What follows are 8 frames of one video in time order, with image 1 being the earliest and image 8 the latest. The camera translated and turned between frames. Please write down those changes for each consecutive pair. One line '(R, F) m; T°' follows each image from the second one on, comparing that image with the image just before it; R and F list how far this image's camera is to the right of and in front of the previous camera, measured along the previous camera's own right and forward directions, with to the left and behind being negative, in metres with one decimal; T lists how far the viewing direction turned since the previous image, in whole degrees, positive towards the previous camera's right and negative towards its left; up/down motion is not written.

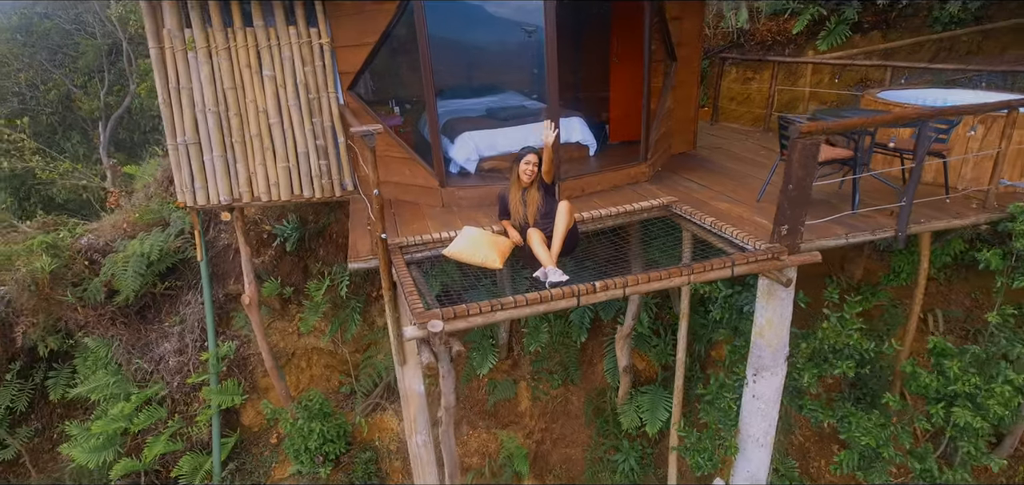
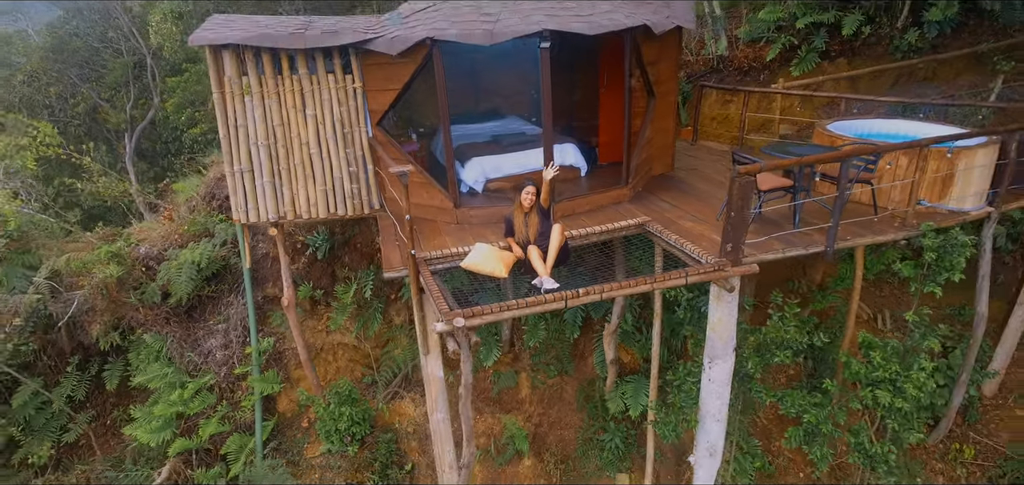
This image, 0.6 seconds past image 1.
(0.0, -0.8) m; 0°
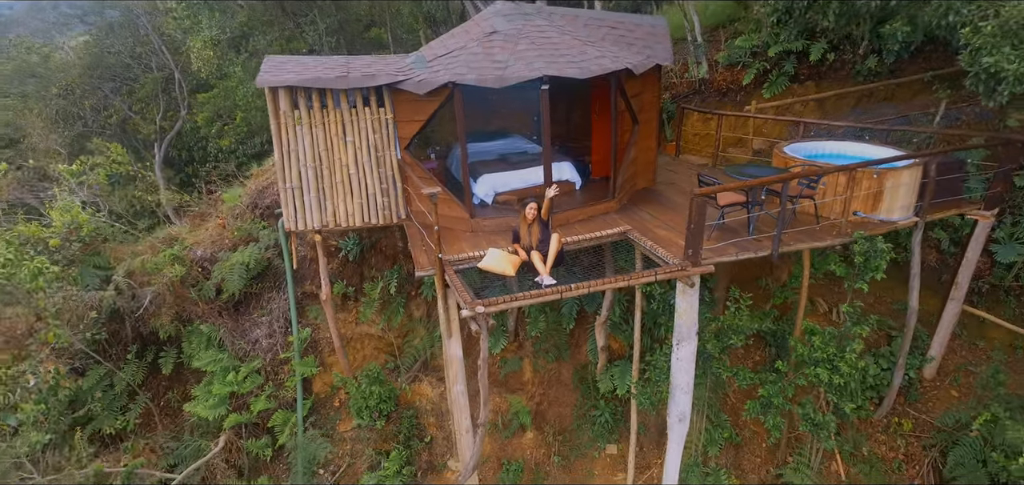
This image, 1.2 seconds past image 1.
(-0.1, -1.0) m; 0°
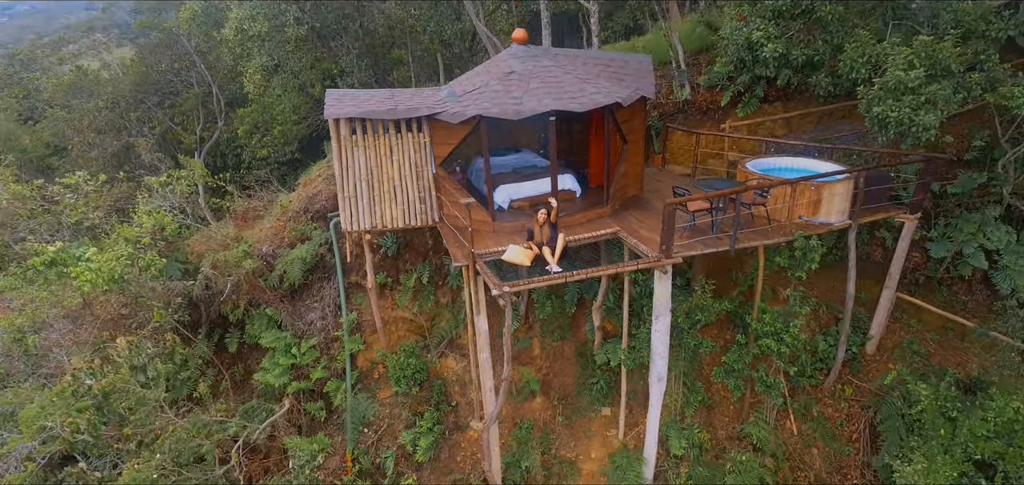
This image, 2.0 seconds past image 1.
(-0.2, -1.4) m; 0°
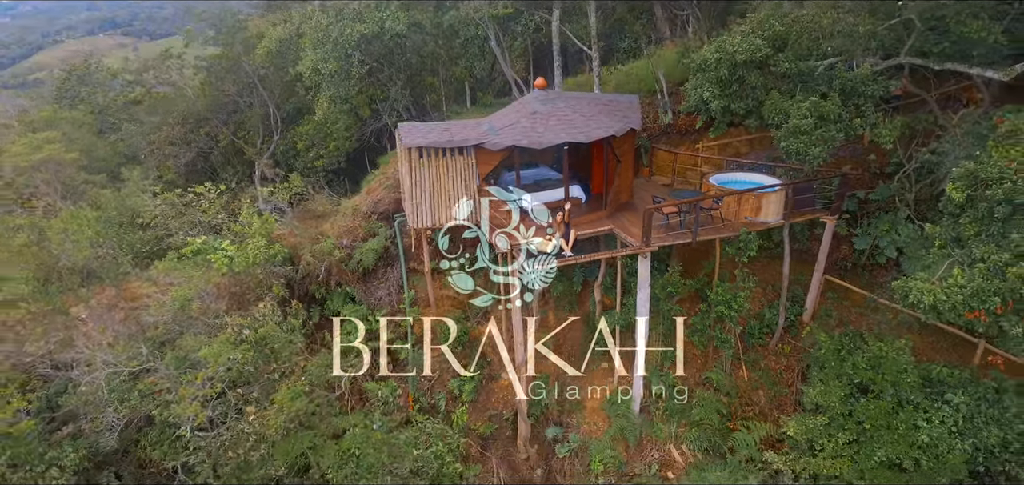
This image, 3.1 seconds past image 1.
(-0.4, -2.6) m; 0°
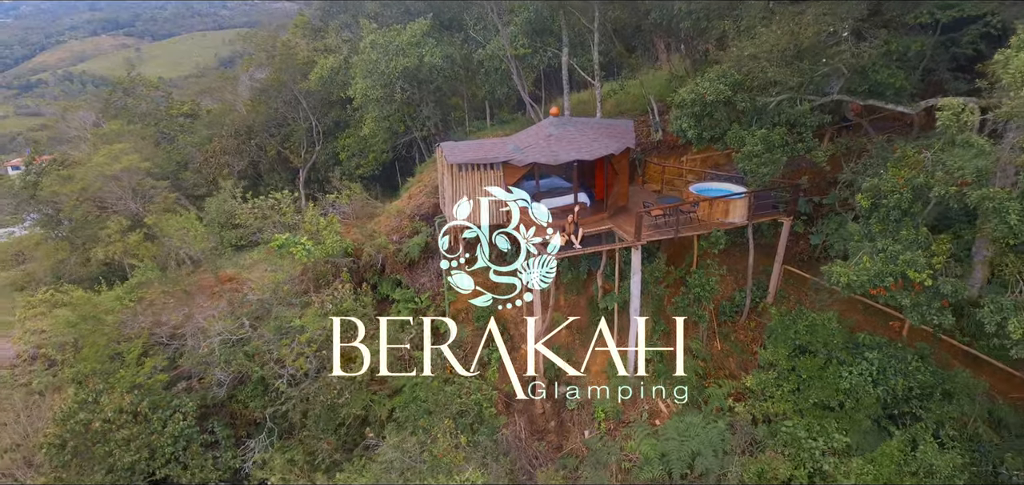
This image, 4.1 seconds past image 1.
(-0.4, -2.6) m; 0°
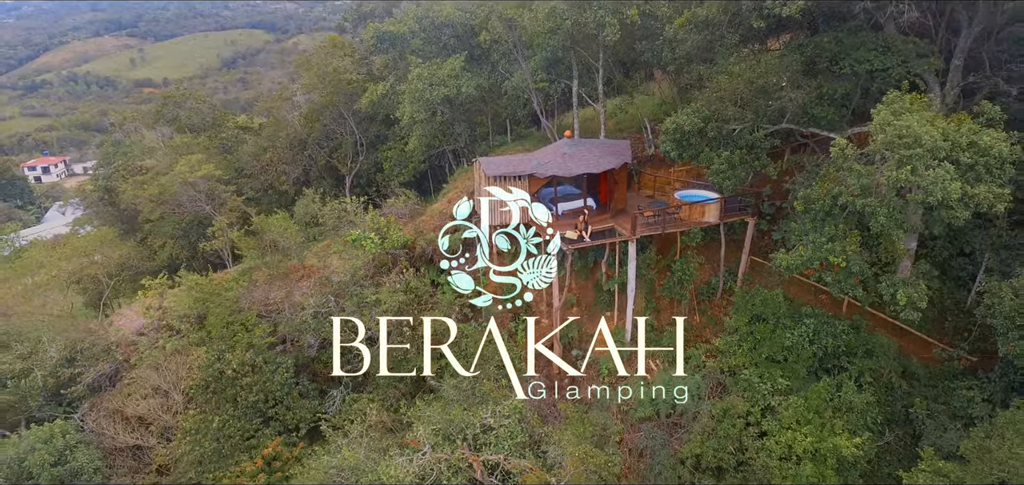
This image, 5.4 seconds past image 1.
(-0.7, -3.5) m; 0°
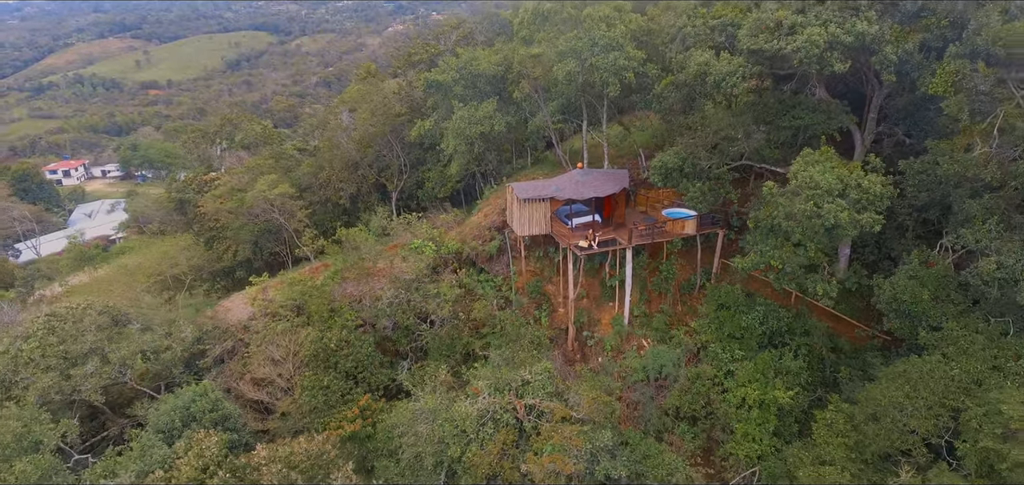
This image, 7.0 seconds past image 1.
(-0.9, -4.9) m; 0°
